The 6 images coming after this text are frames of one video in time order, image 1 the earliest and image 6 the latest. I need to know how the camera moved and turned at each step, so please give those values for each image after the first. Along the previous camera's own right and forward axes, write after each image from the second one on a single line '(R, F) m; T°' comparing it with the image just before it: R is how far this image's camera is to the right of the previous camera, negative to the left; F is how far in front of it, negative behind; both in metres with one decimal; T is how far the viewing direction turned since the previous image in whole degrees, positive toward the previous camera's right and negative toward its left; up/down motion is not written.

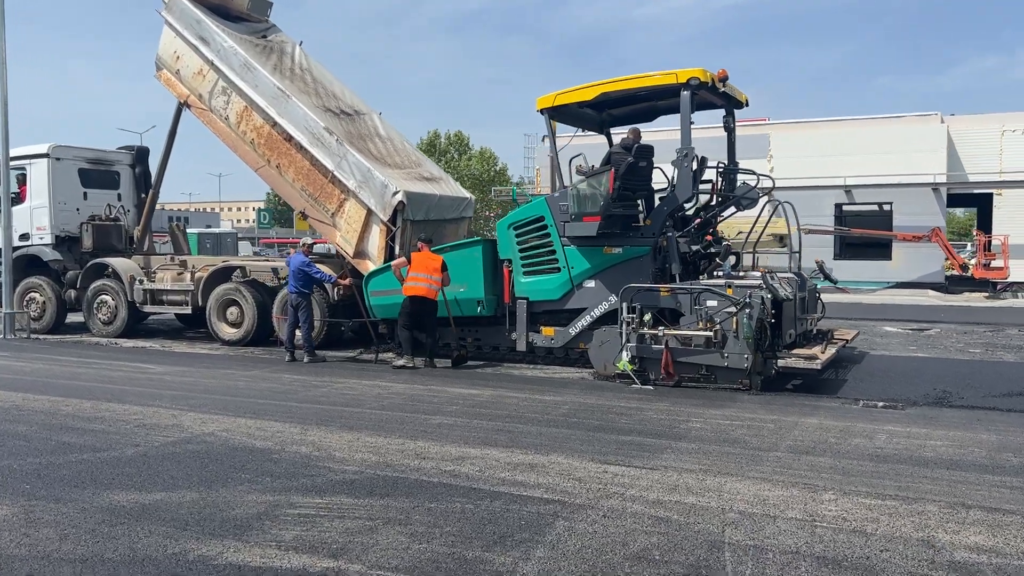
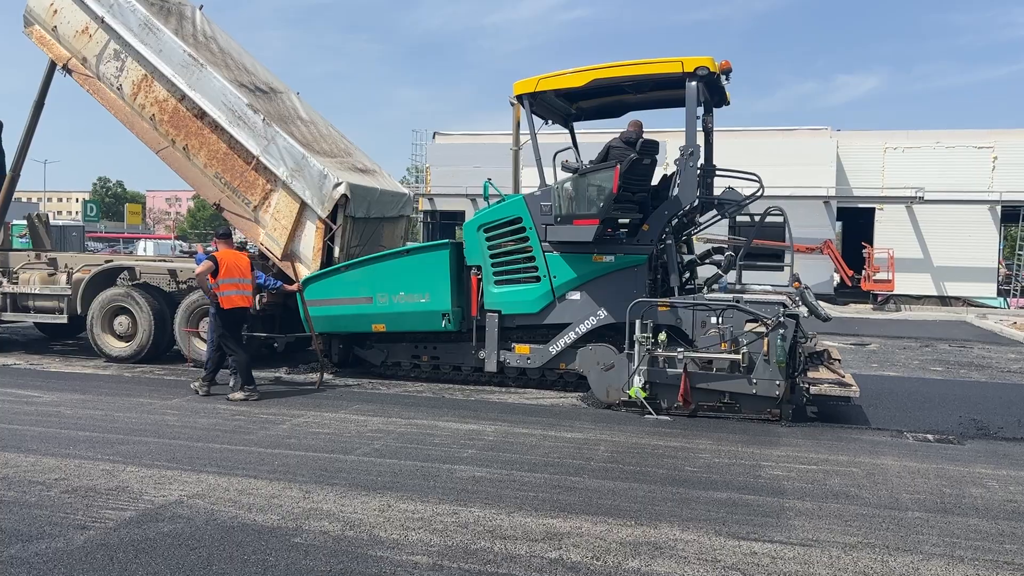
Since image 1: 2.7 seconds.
(-1.1, +1.2) m; +10°
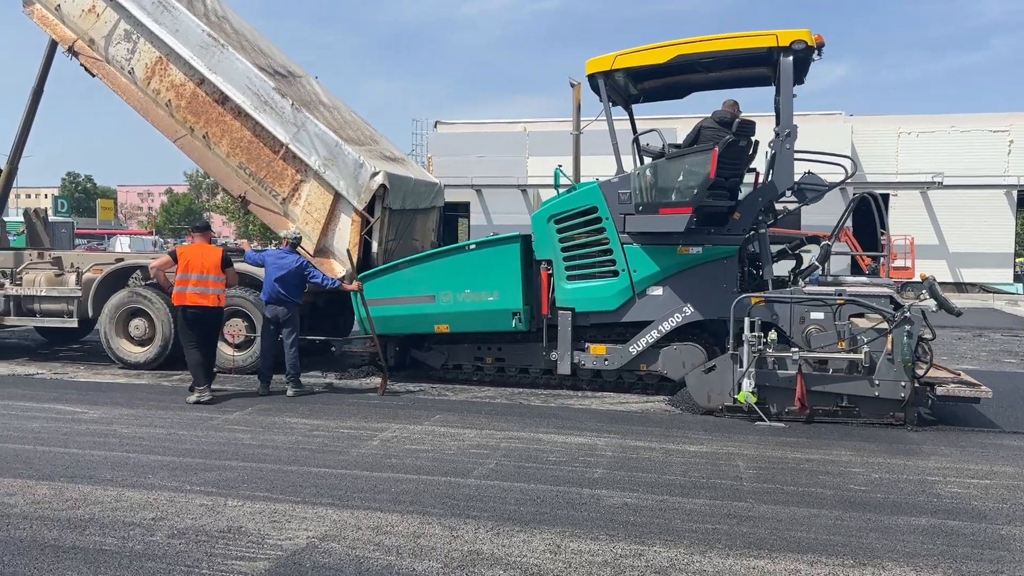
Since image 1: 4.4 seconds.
(-0.8, +0.6) m; +2°
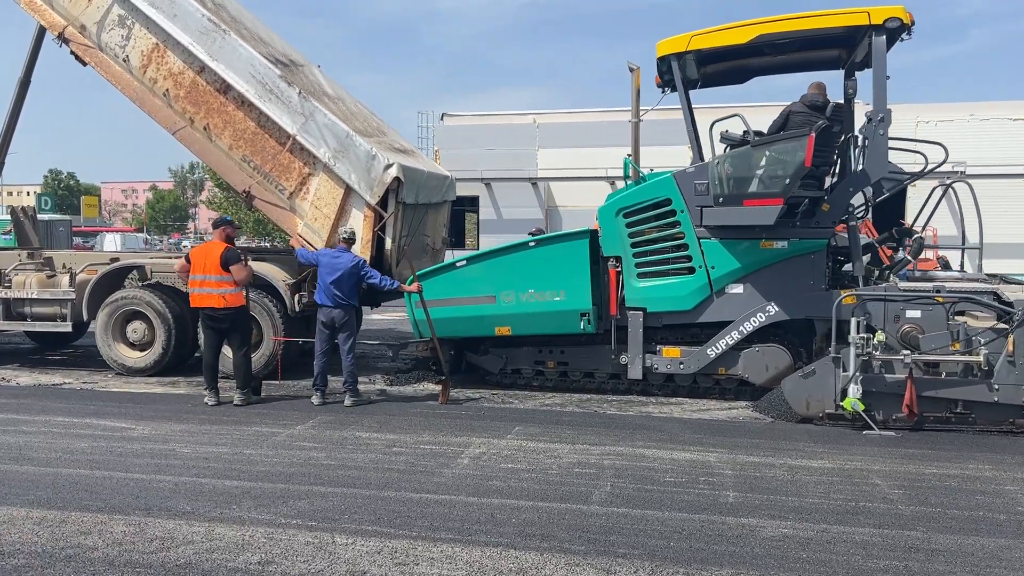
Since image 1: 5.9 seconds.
(-0.6, +0.5) m; +1°
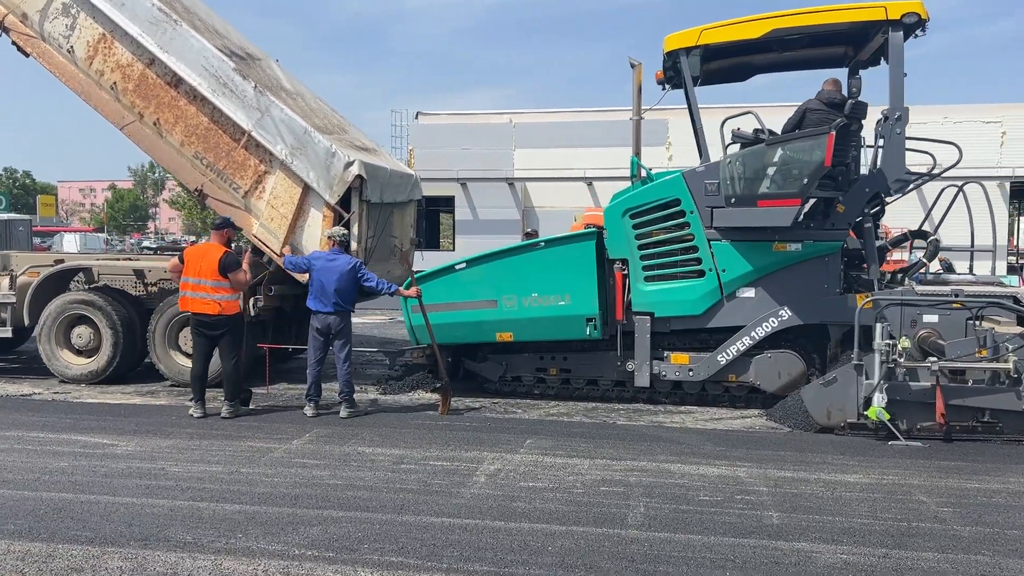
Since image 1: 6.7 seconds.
(-0.3, +0.3) m; +2°
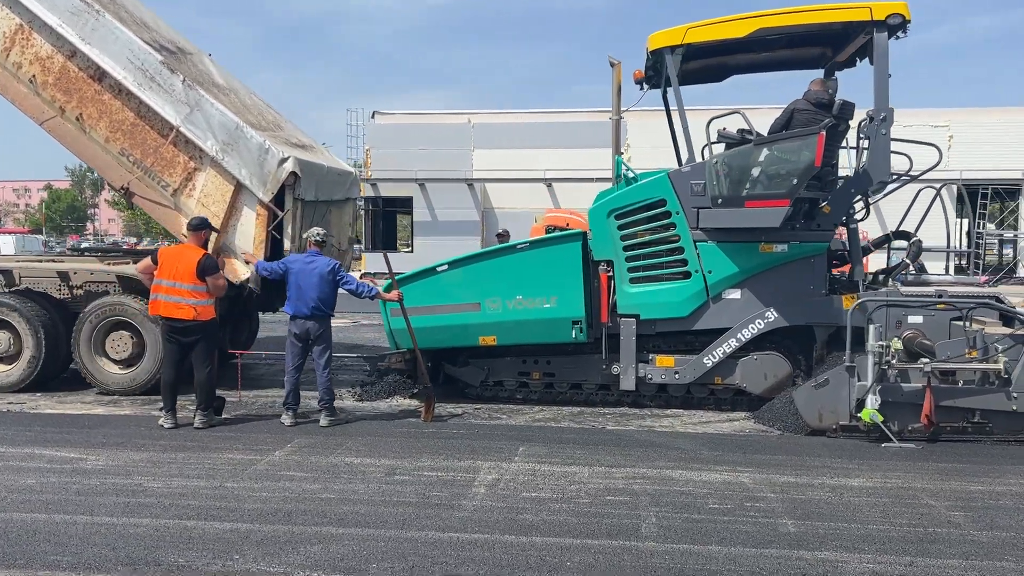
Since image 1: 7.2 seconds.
(-0.2, +0.2) m; +3°
